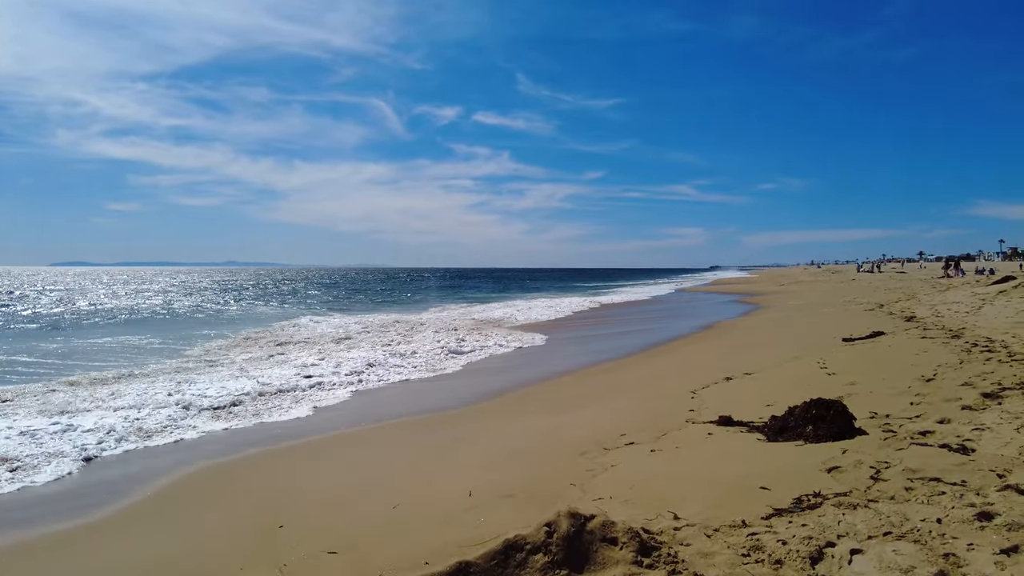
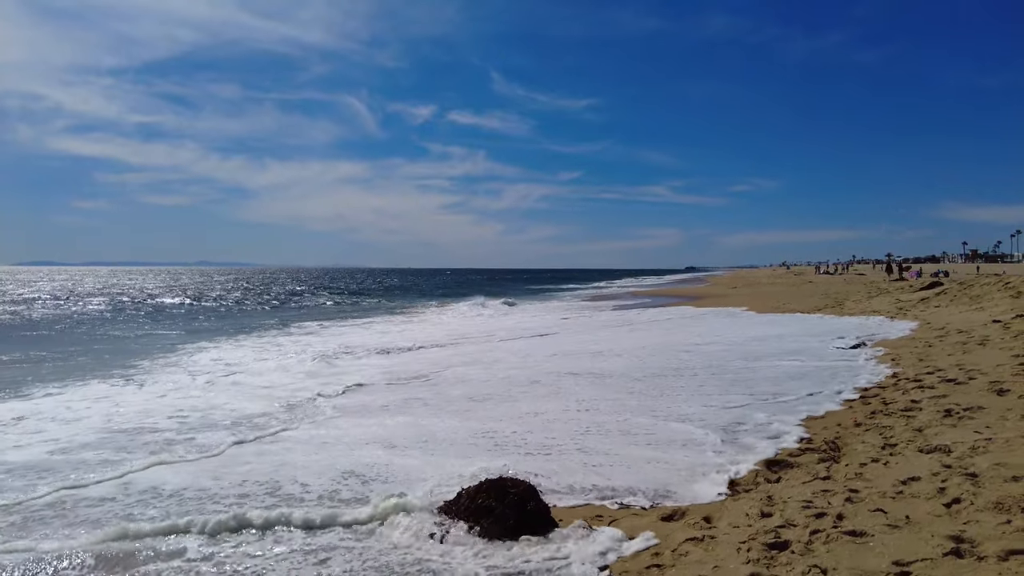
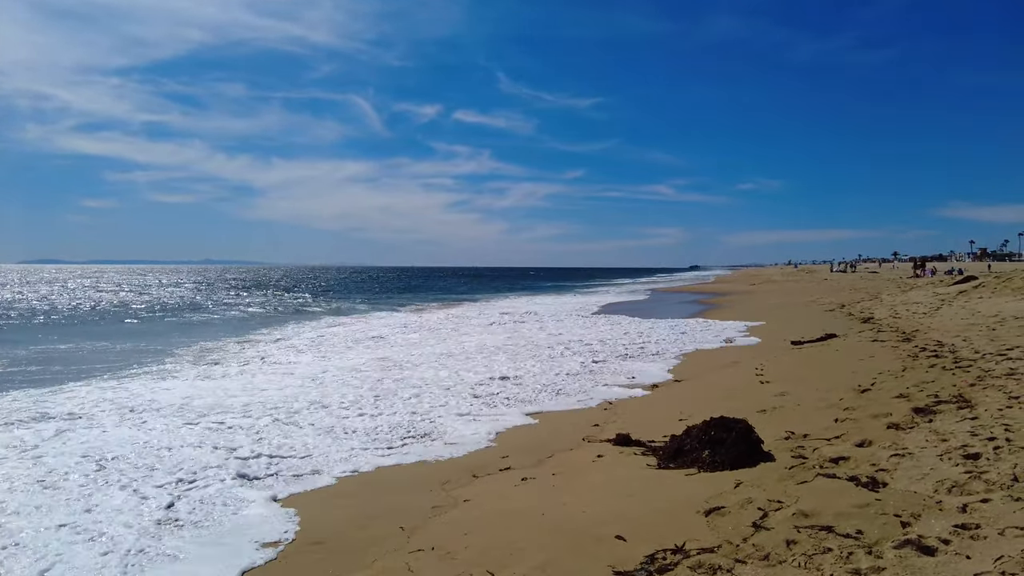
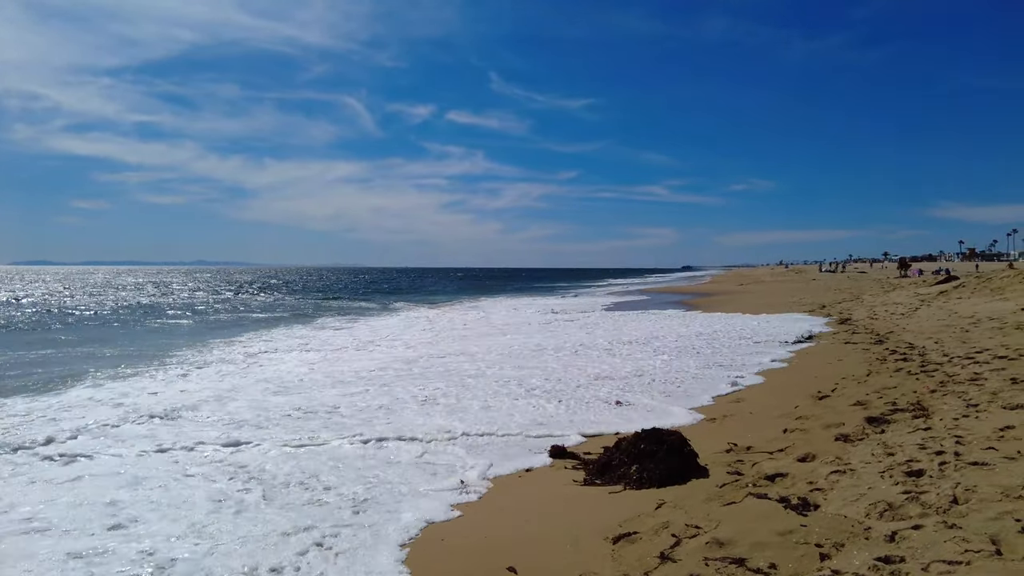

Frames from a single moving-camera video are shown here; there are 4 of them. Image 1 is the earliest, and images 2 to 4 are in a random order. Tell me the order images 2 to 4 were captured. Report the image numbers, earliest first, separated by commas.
3, 4, 2
